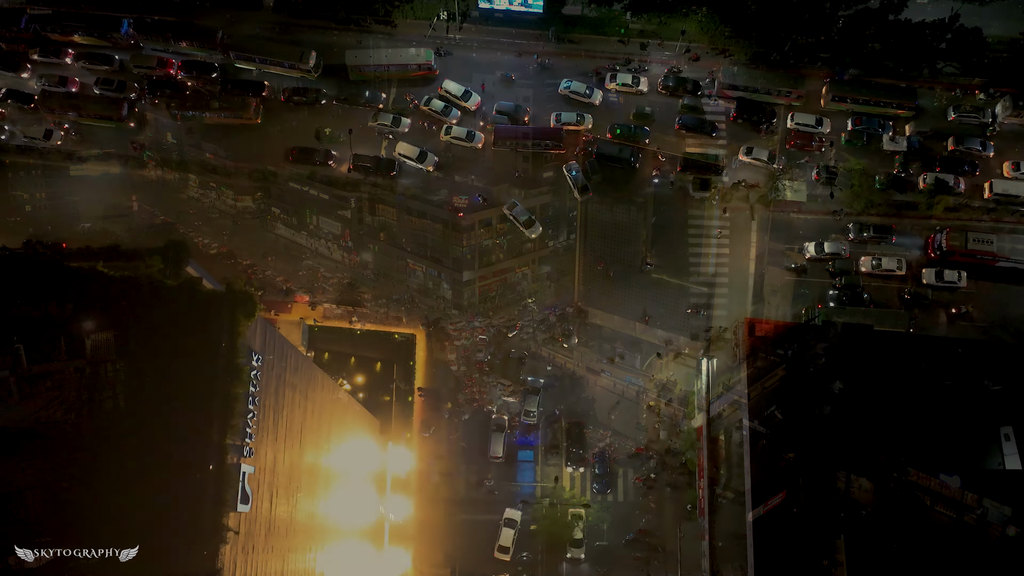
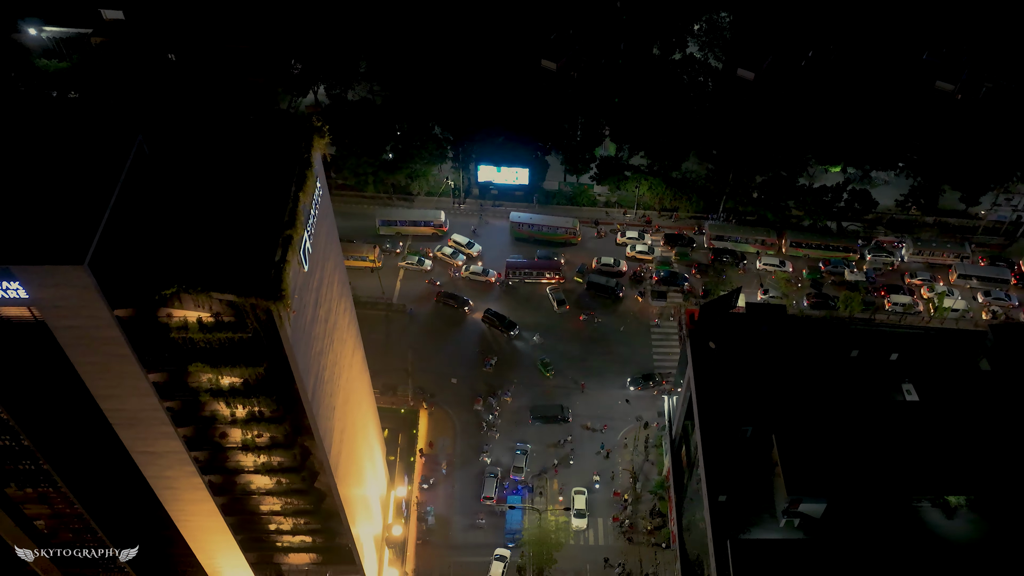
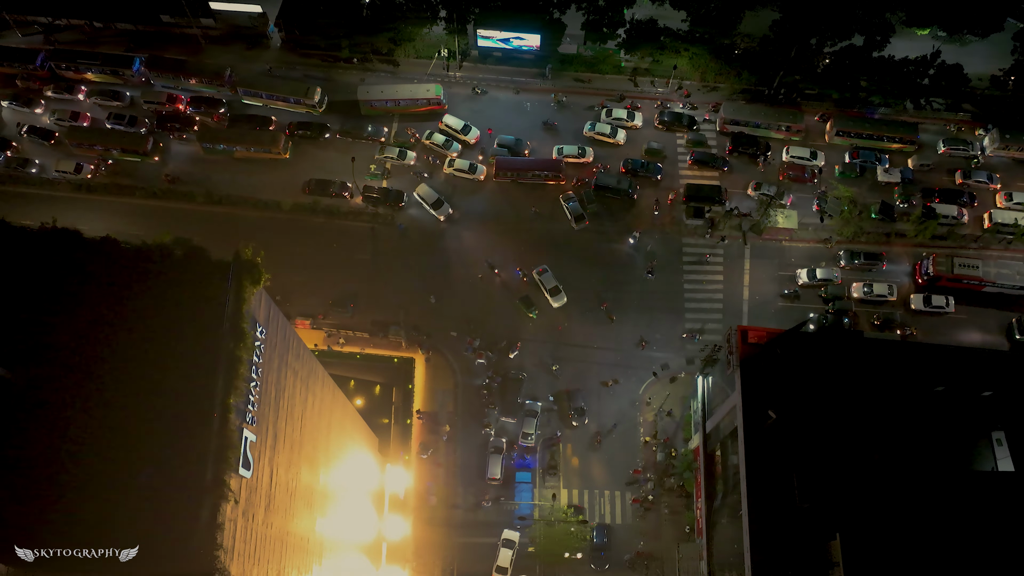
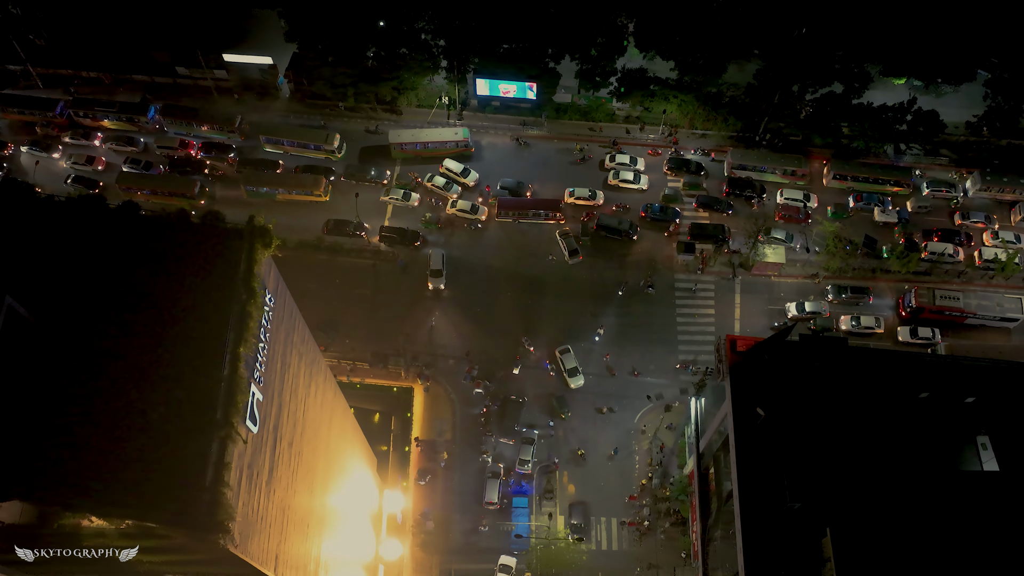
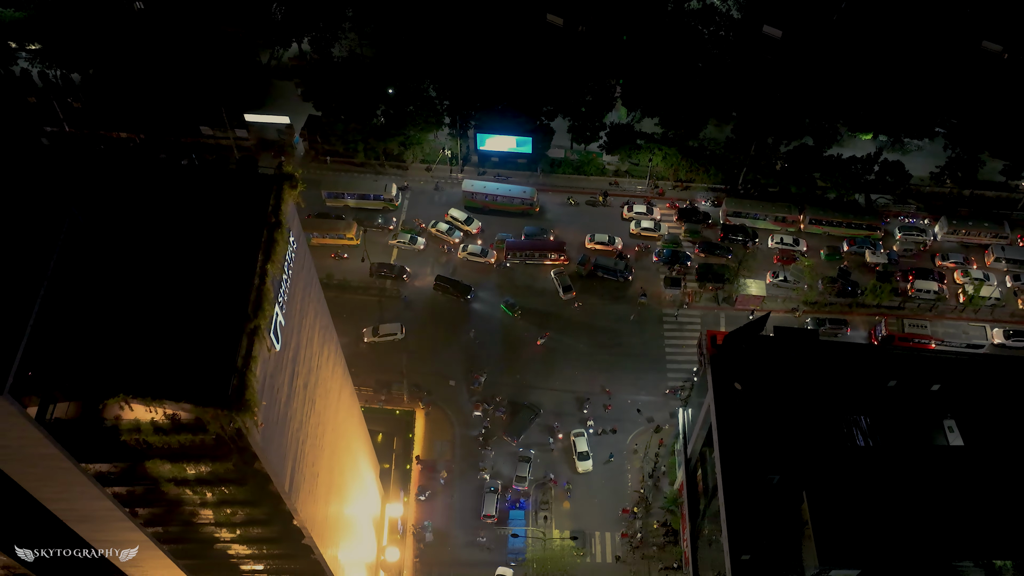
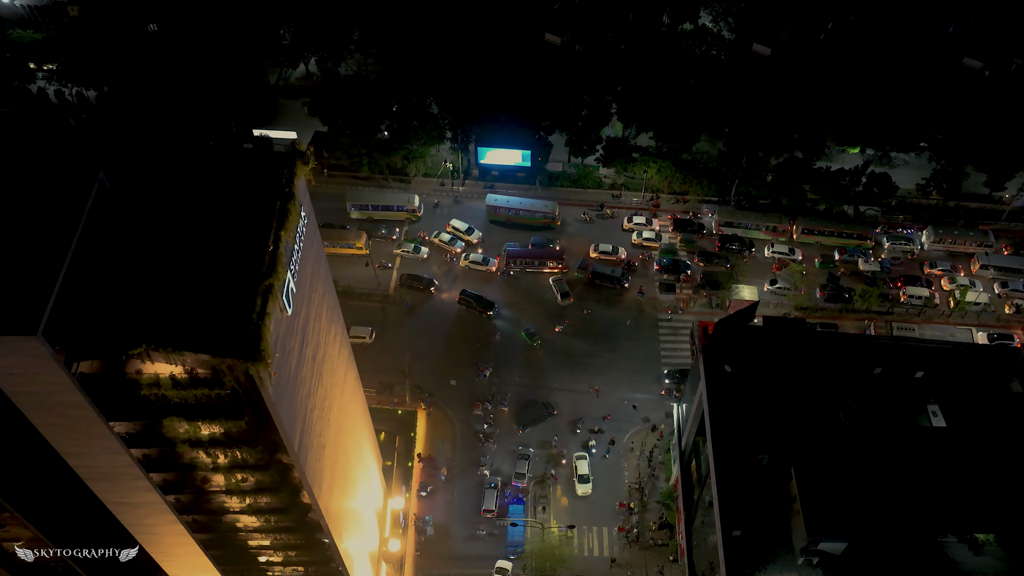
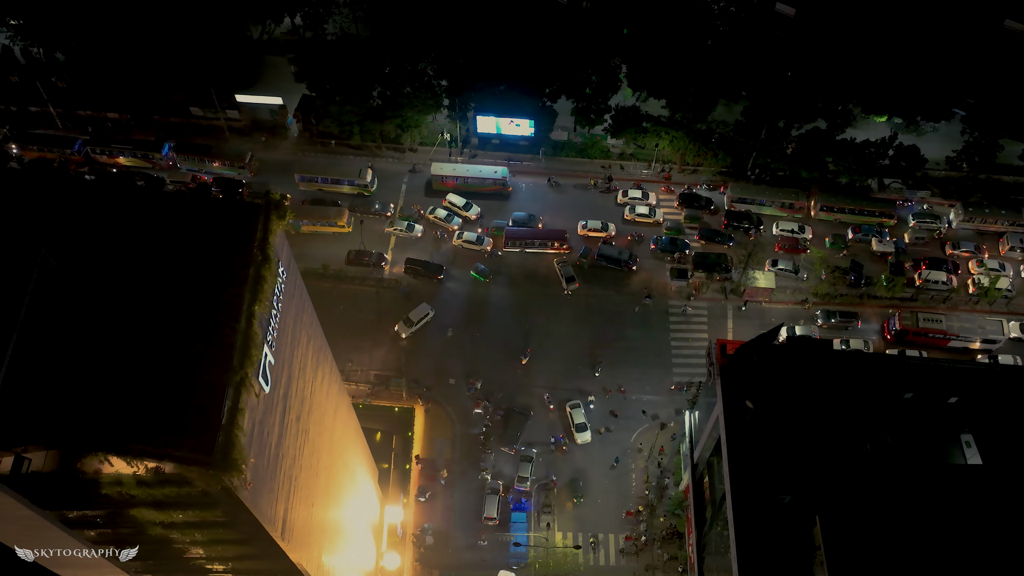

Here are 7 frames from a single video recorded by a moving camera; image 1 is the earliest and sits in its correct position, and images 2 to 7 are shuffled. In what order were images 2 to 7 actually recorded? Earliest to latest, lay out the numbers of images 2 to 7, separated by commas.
3, 4, 7, 5, 6, 2
